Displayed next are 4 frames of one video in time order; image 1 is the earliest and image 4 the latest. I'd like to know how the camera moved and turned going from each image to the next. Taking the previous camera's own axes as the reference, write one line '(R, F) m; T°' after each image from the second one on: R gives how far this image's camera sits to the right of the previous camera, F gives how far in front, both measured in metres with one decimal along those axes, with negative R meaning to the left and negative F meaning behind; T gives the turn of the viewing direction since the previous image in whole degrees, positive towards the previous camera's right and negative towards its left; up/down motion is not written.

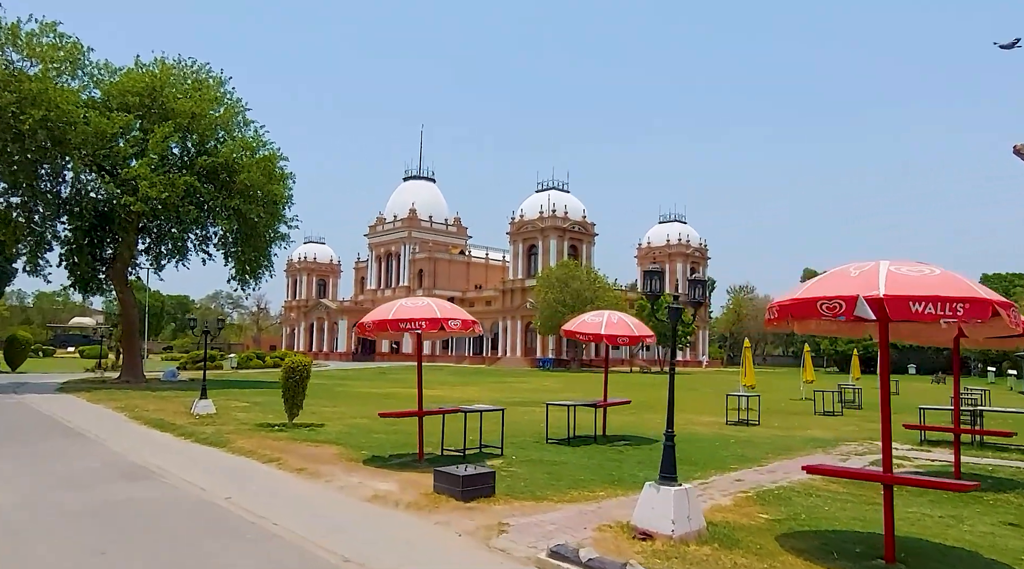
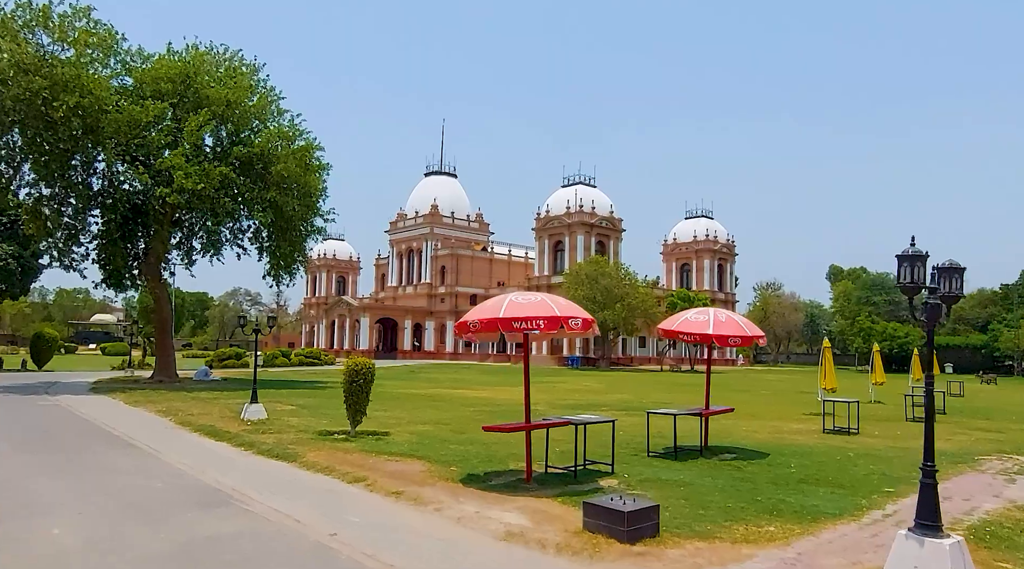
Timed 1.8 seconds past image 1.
(-1.2, +1.4) m; -1°
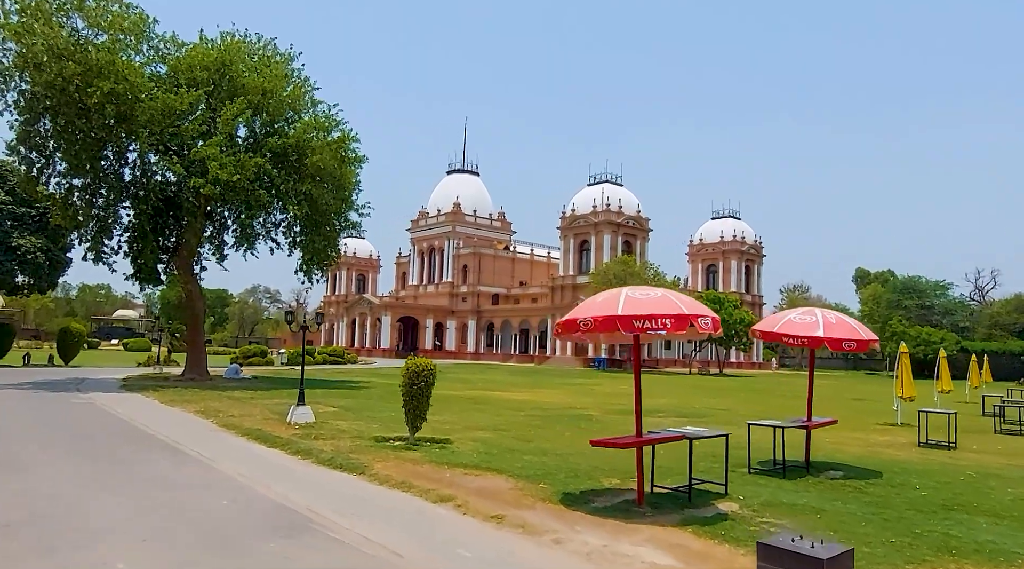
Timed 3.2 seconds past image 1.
(-1.0, +1.1) m; -1°
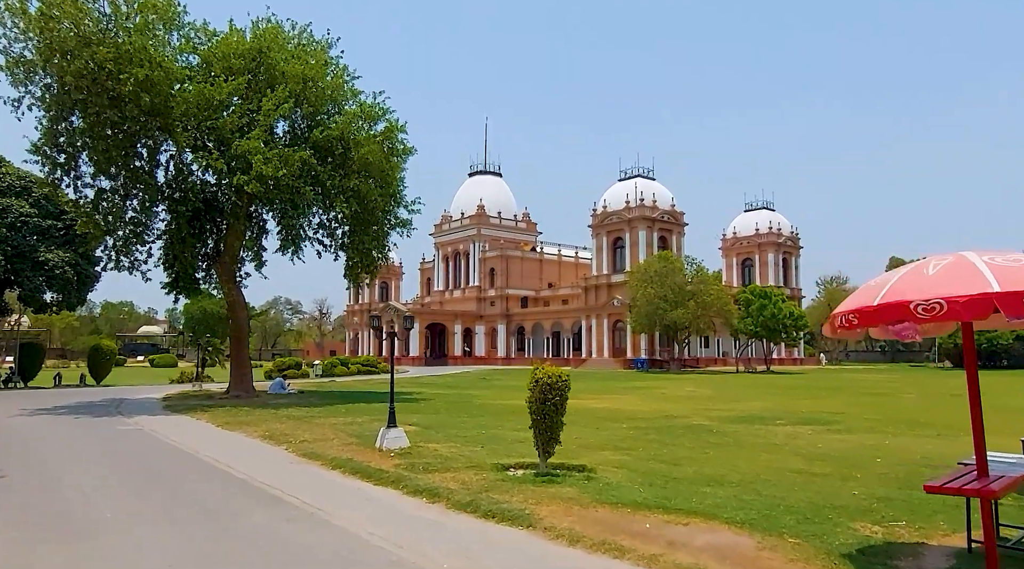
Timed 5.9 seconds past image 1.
(-1.8, +2.4) m; -1°
